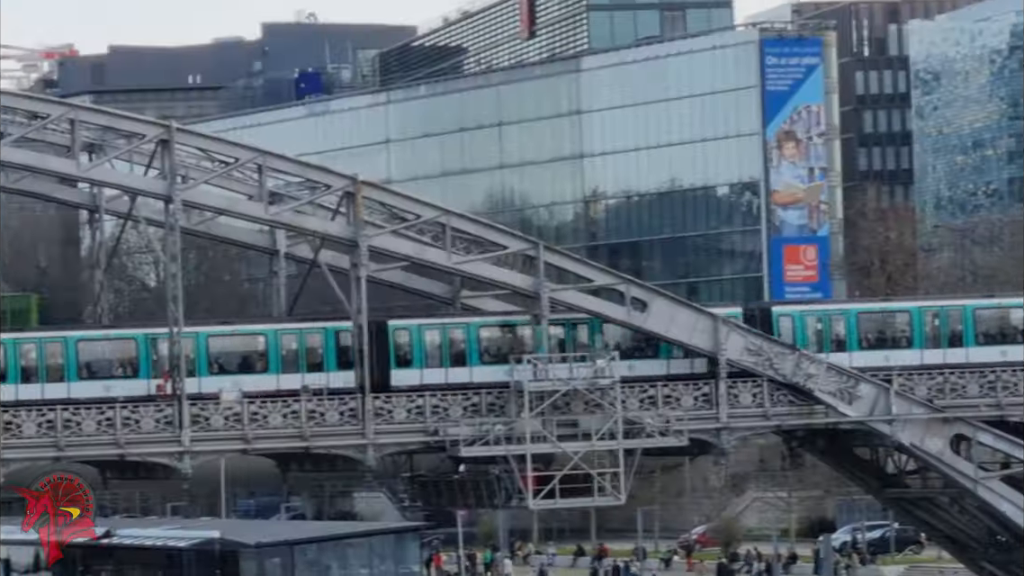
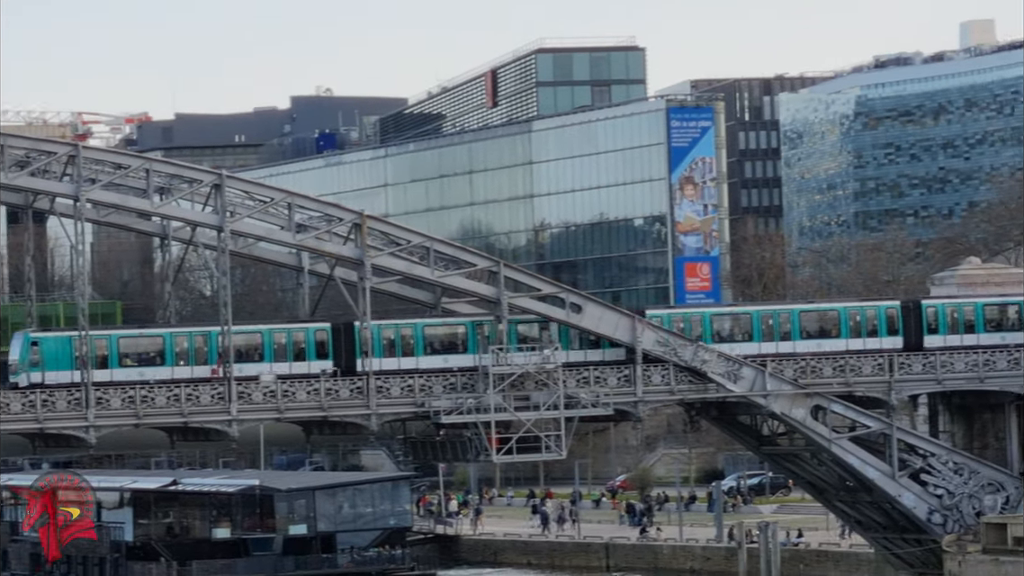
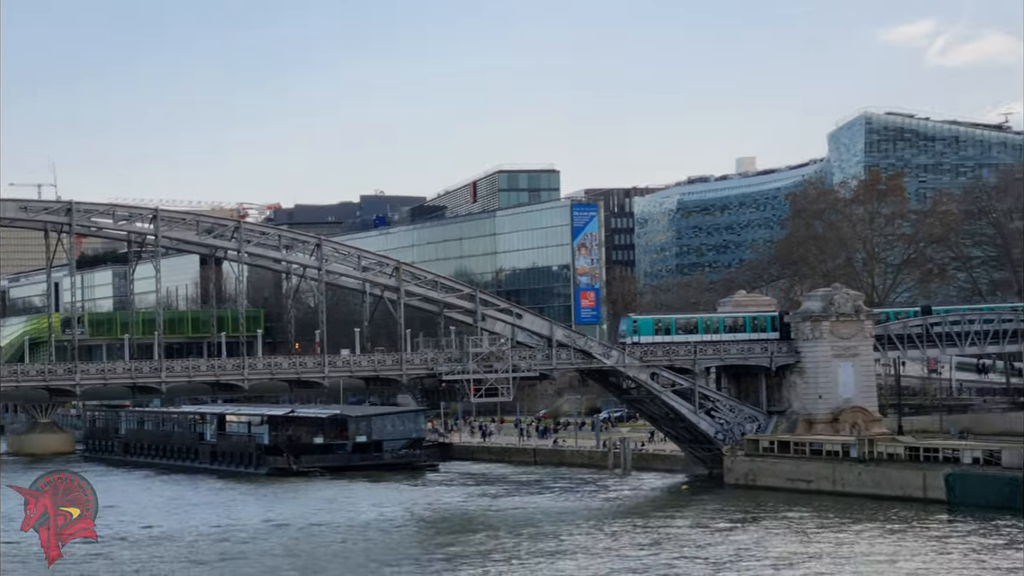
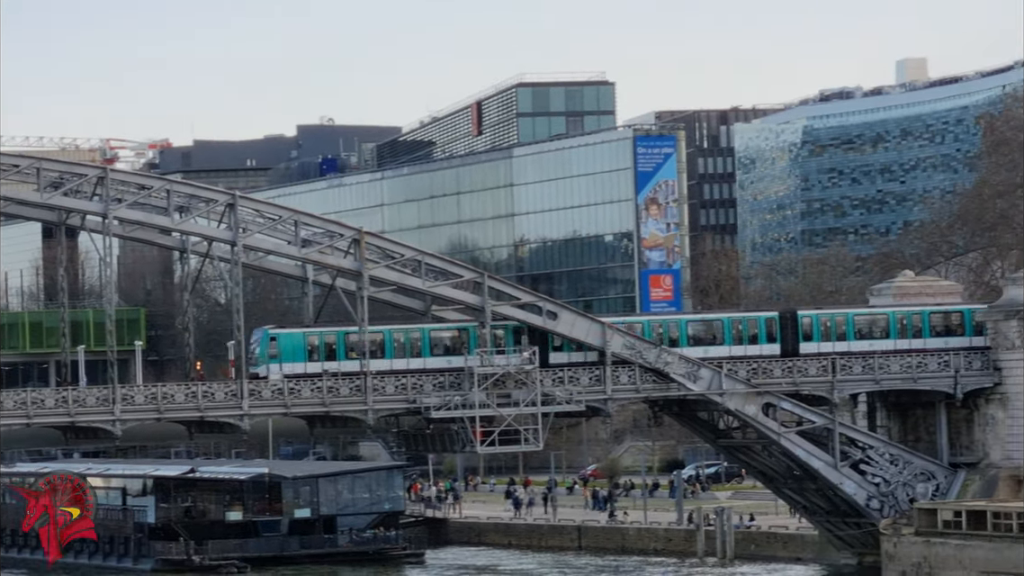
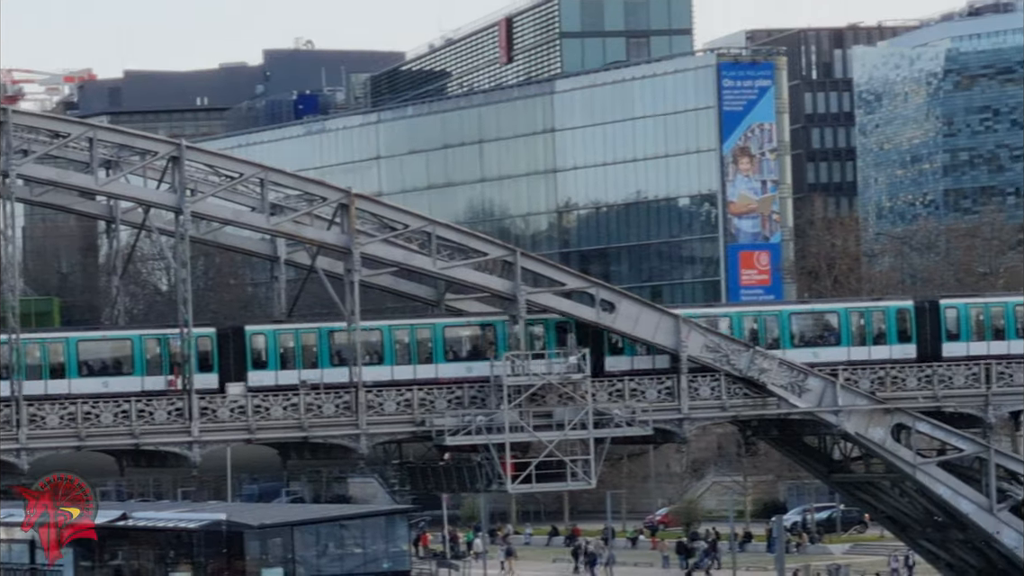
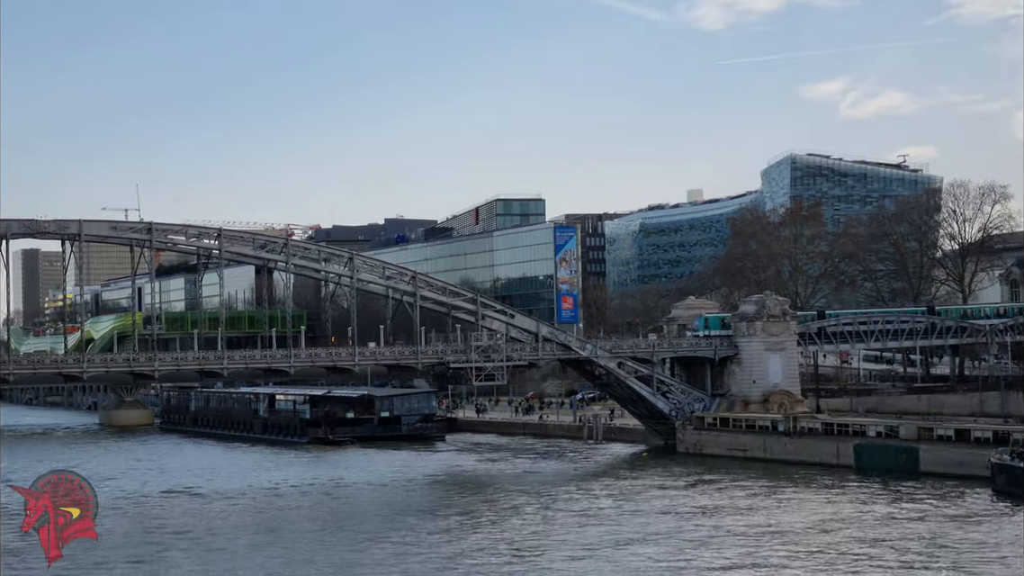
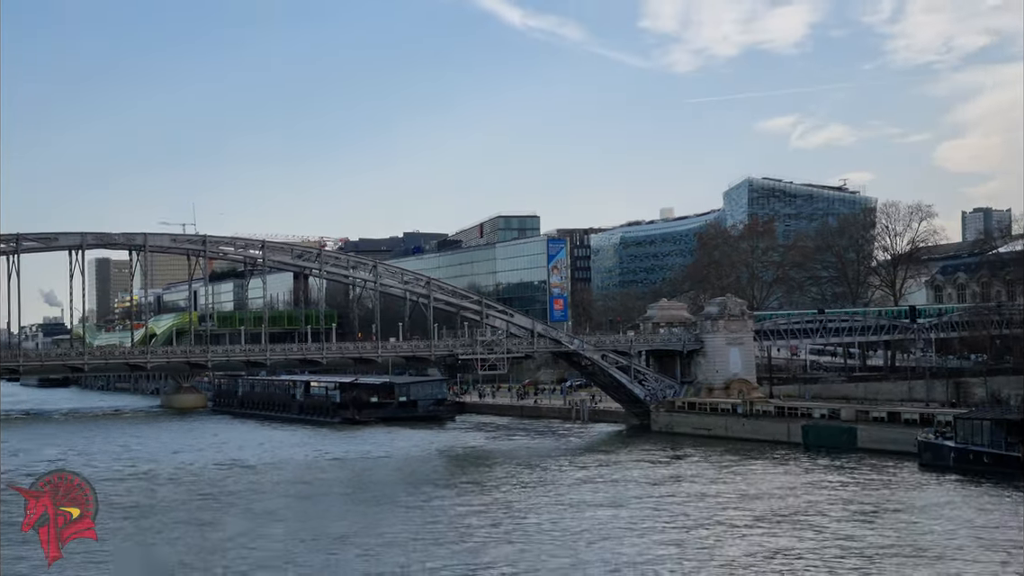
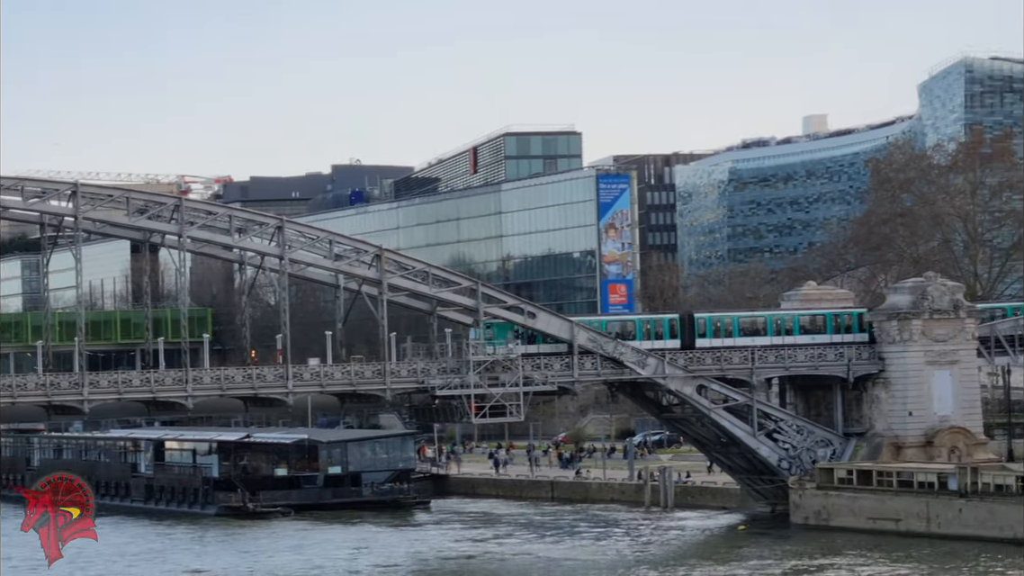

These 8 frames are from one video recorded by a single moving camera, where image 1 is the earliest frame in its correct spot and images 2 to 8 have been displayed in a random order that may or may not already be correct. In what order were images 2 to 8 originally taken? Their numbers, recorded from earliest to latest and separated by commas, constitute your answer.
5, 2, 4, 8, 3, 6, 7
